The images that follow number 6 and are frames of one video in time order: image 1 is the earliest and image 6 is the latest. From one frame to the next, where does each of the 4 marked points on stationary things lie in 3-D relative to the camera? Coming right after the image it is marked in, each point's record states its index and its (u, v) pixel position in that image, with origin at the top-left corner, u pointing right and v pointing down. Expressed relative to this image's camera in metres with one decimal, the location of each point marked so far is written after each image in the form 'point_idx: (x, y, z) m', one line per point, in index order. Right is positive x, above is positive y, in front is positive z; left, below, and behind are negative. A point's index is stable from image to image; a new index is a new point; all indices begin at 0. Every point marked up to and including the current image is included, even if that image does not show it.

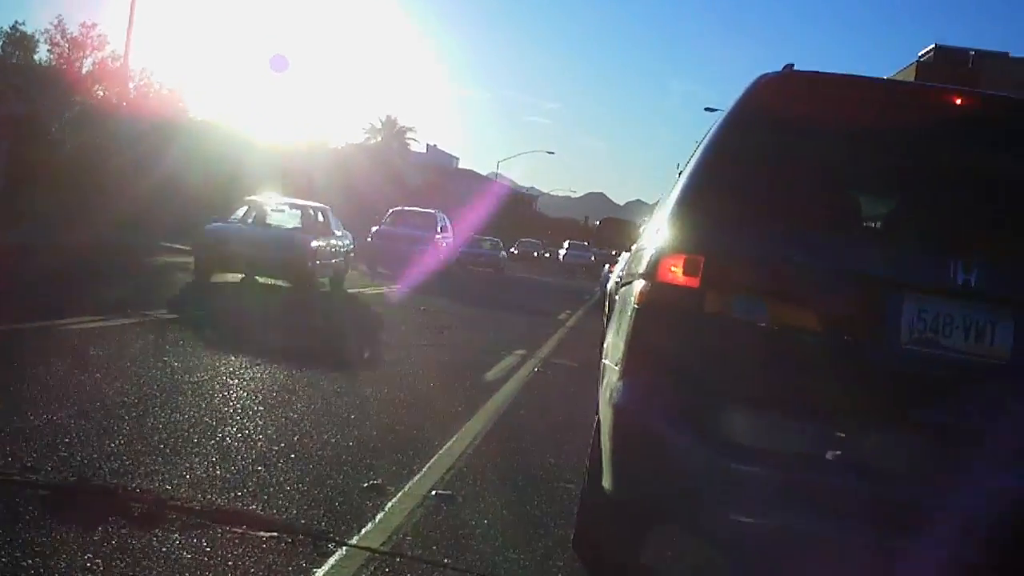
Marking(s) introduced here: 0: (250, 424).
0: (-1.7, -0.9, +7.4) m
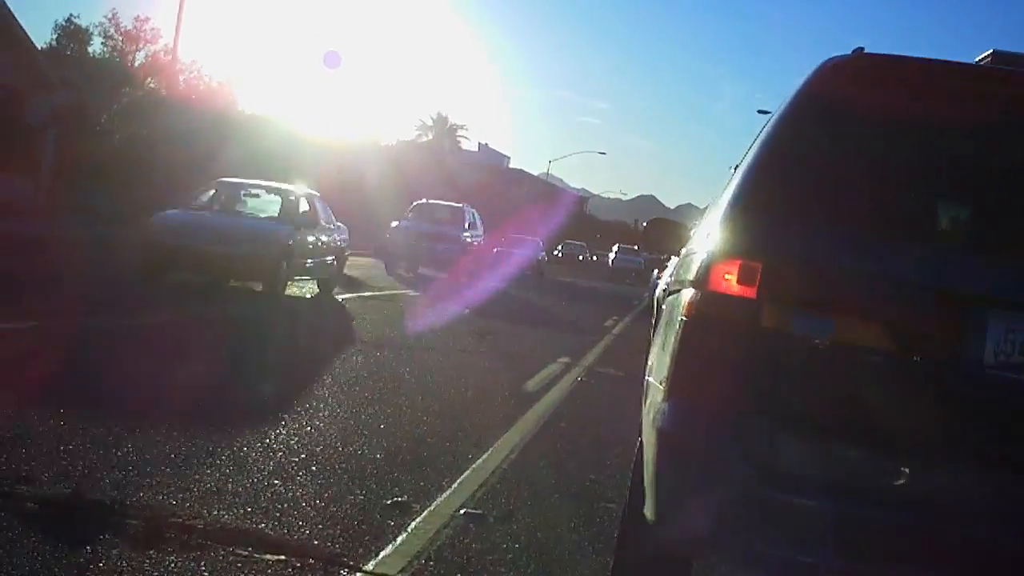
0: (-1.5, -0.9, +7.0) m
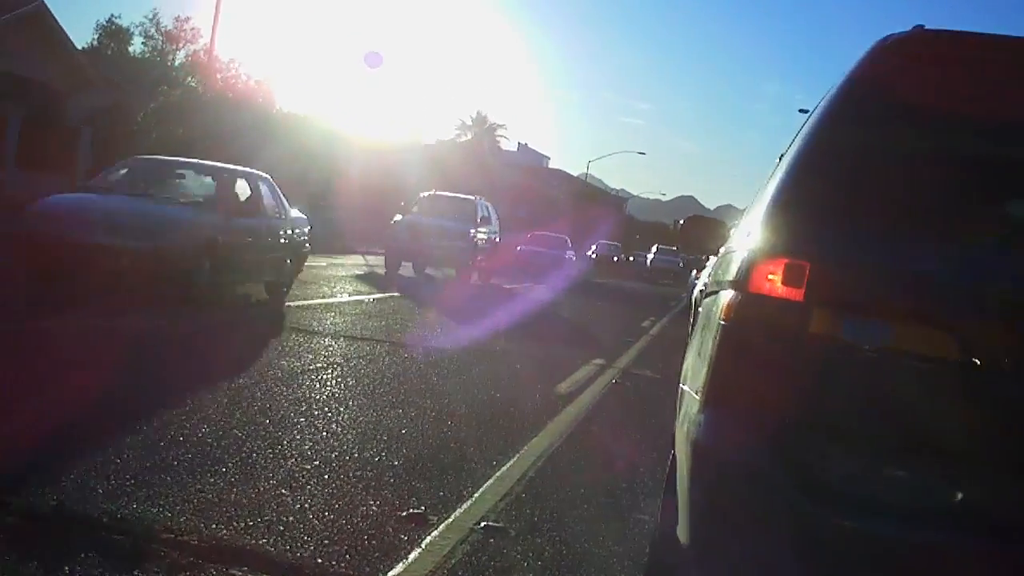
0: (-1.3, -0.9, +6.7) m
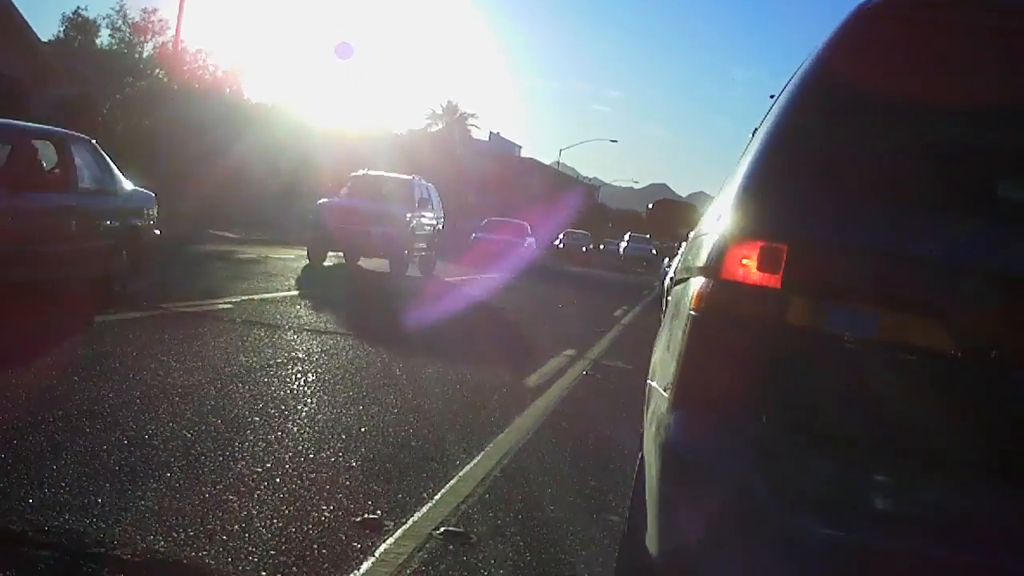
0: (-1.5, -0.8, +6.3) m
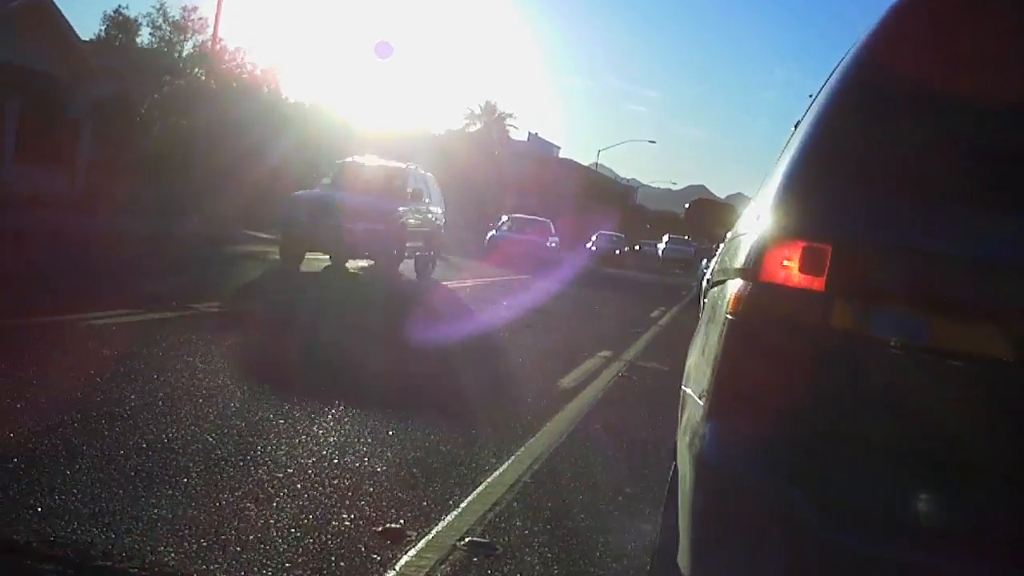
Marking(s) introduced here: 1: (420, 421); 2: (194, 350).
0: (-1.3, -0.8, +6.2) m
1: (-0.6, -0.9, +7.4) m
2: (-2.6, -0.5, +9.4) m
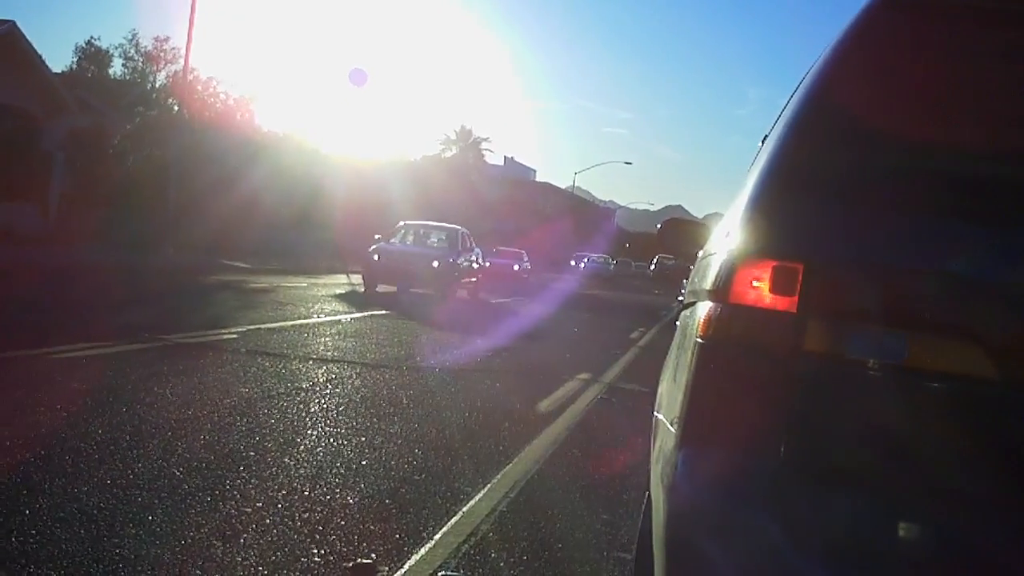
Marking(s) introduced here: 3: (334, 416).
0: (-1.5, -1.0, +6.1) m
1: (-0.7, -1.0, +7.3) m
2: (-2.8, -0.8, +9.2) m
3: (-1.3, -0.9, +8.4) m
